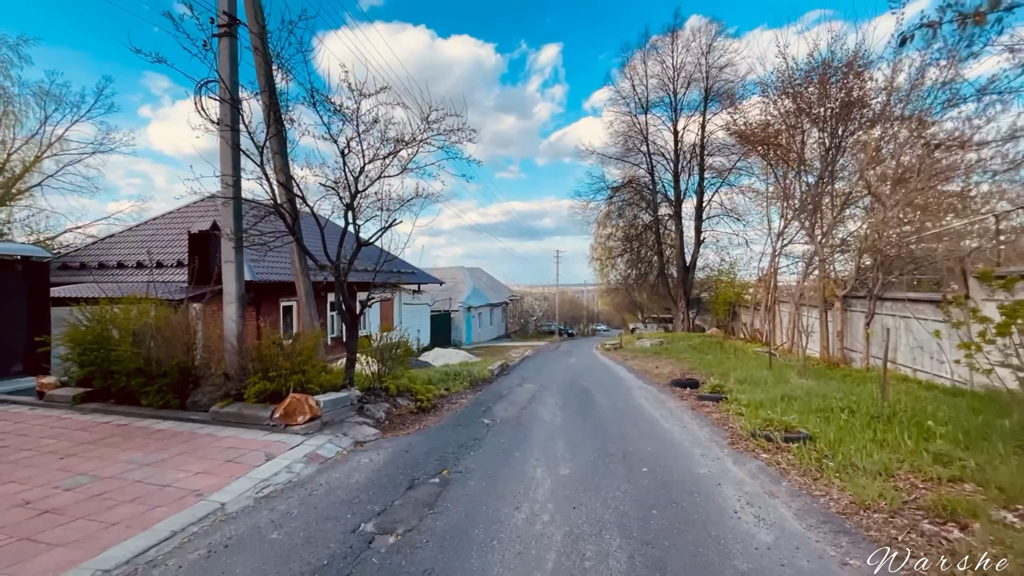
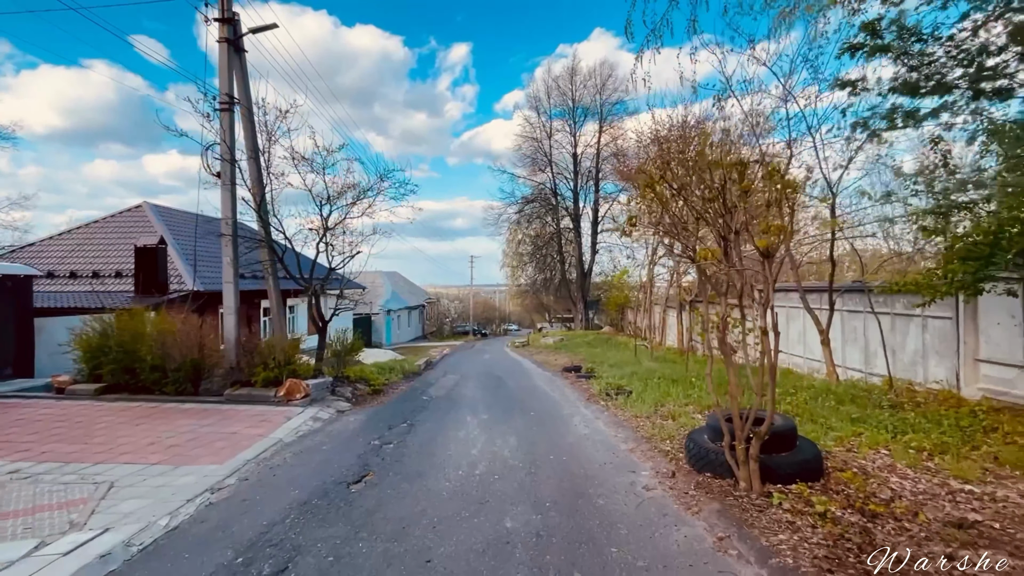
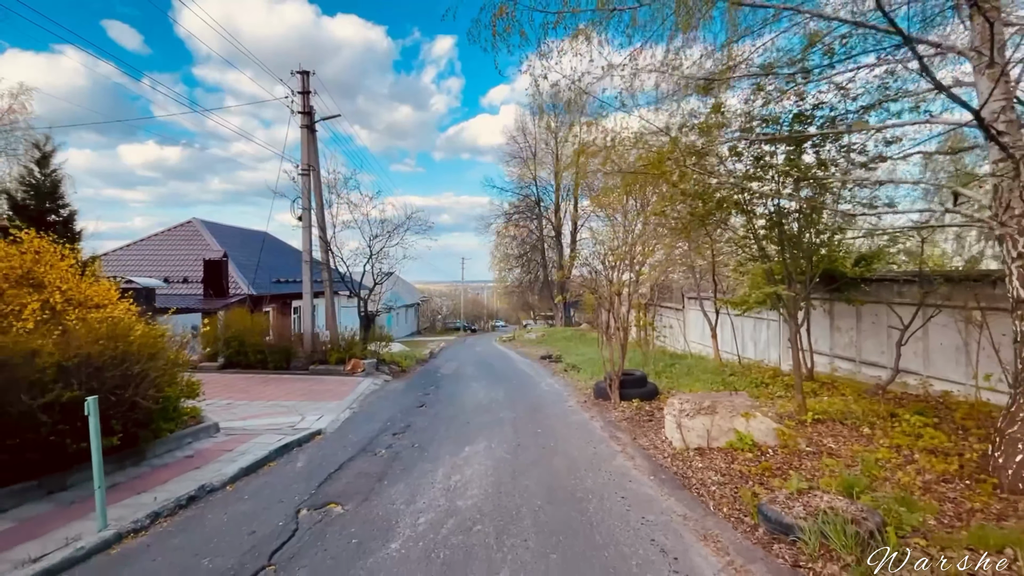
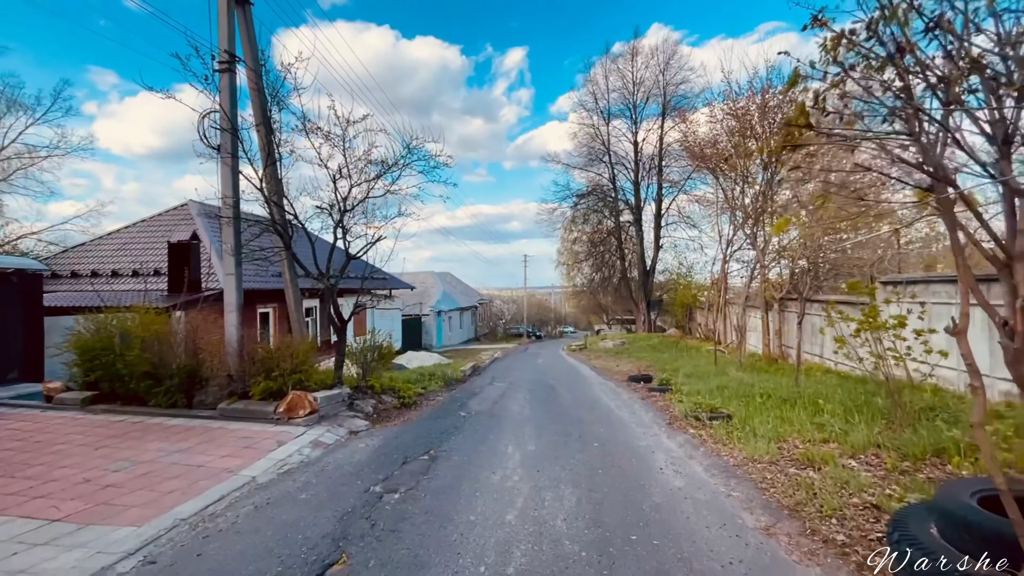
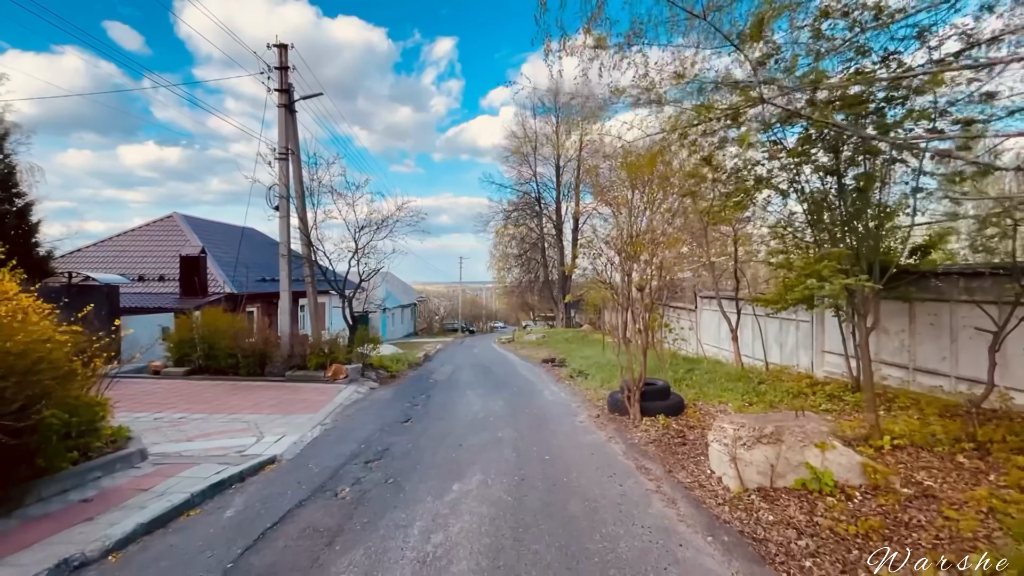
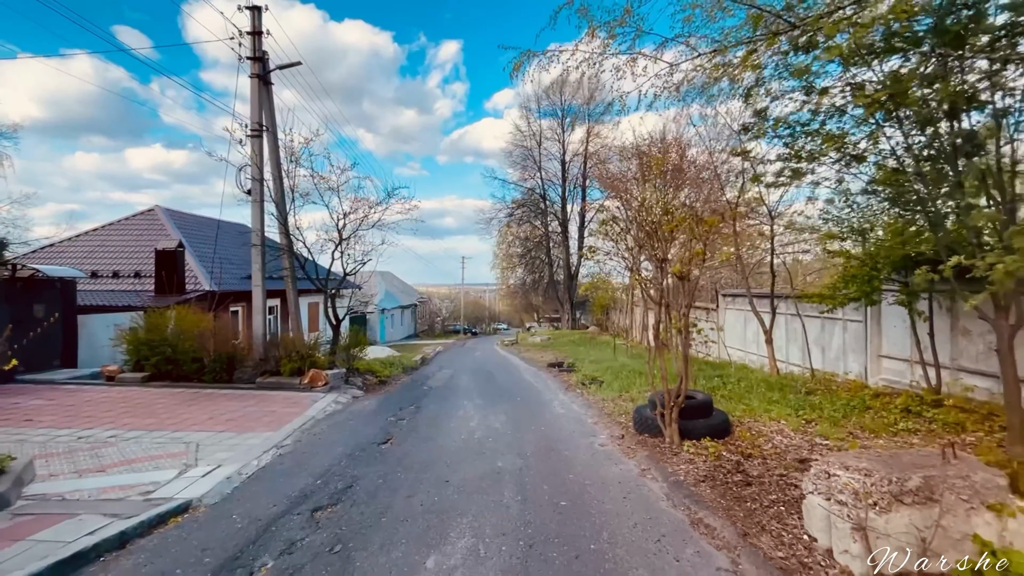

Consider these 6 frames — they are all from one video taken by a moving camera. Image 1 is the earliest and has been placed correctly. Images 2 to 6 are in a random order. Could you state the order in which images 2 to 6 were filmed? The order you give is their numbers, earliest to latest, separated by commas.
4, 2, 6, 5, 3
